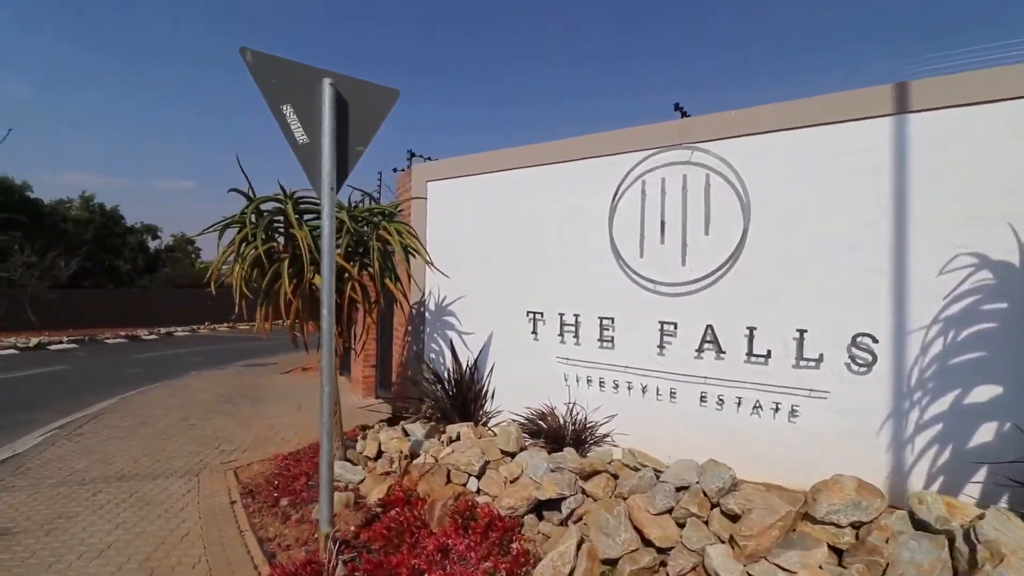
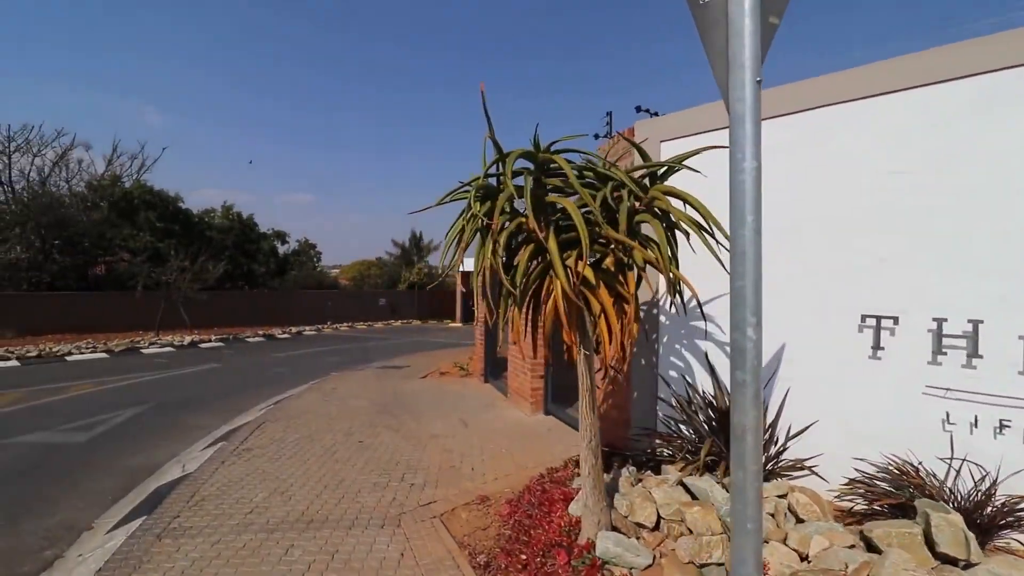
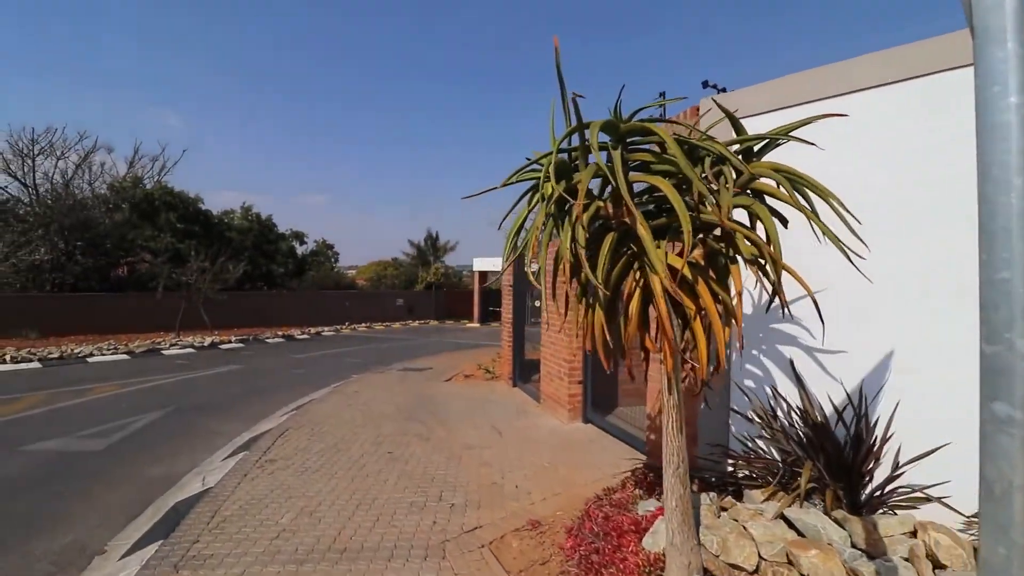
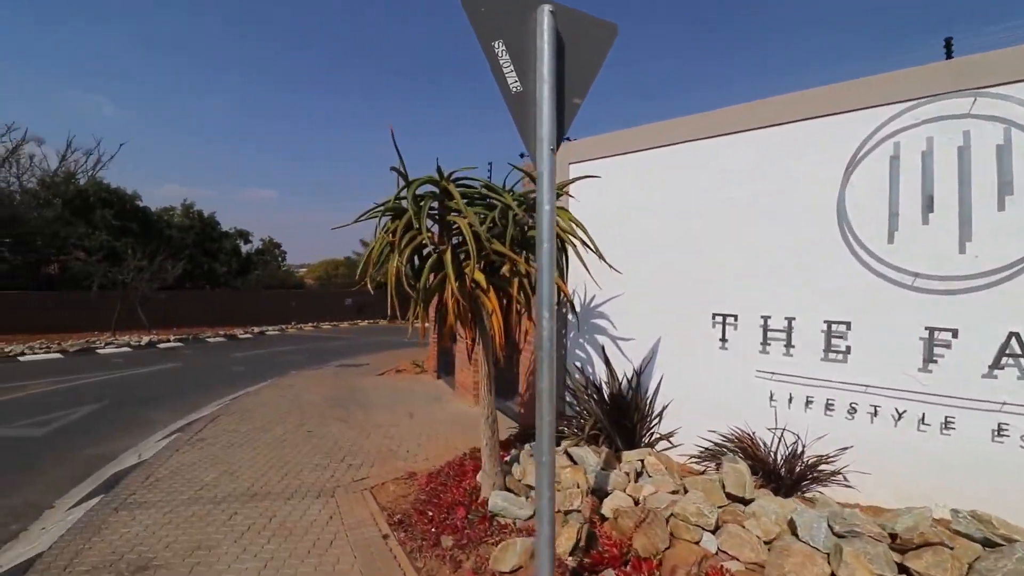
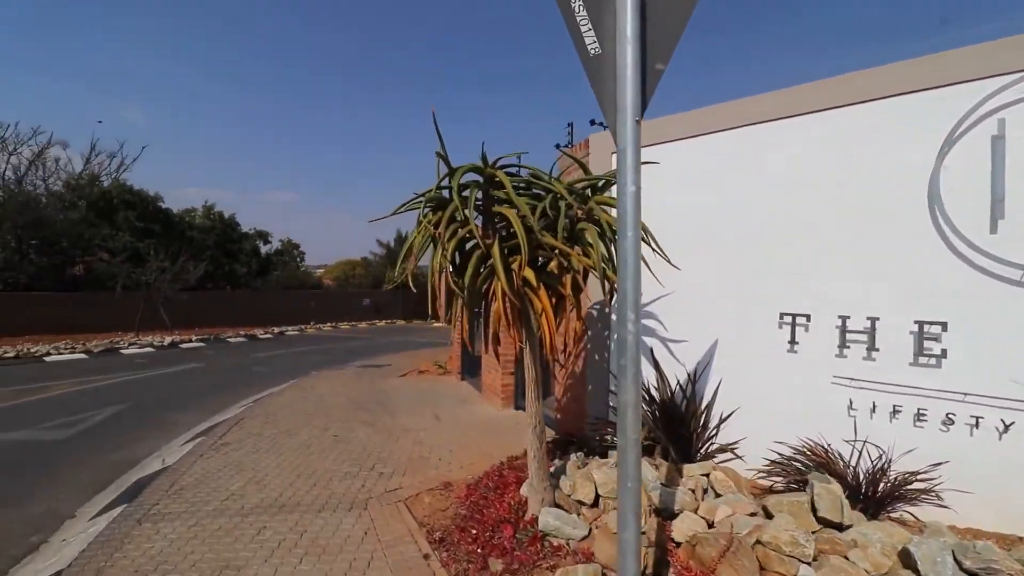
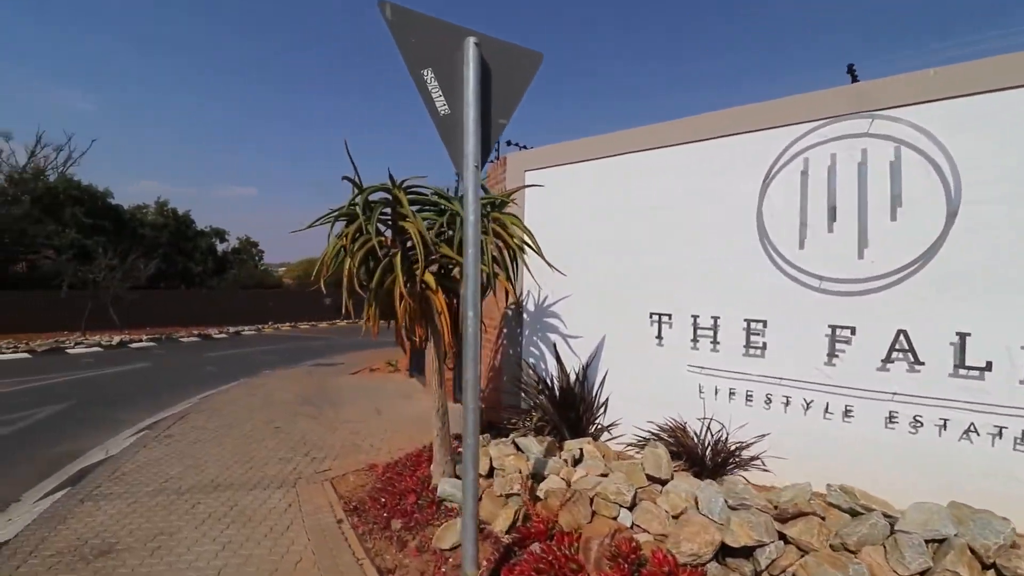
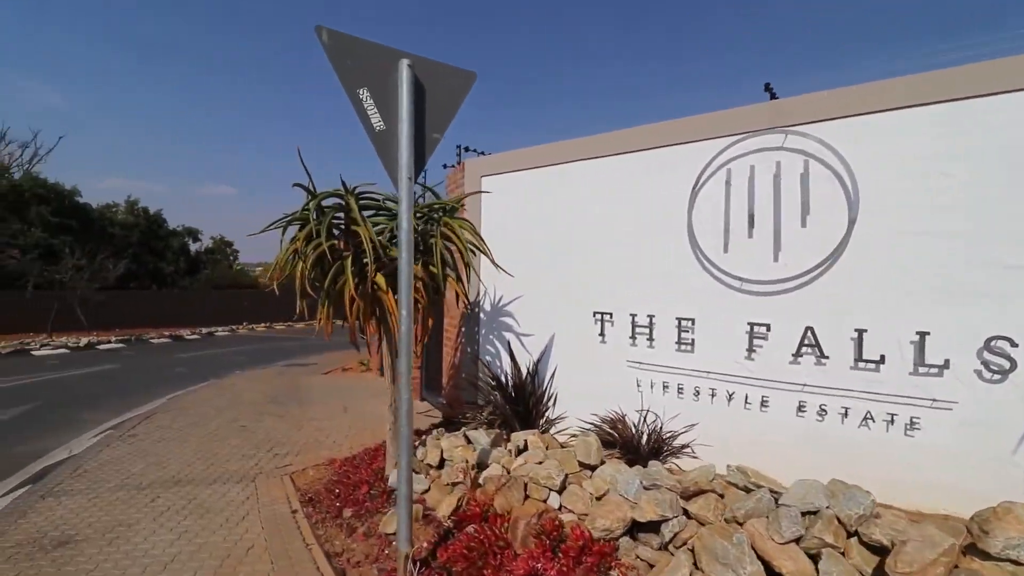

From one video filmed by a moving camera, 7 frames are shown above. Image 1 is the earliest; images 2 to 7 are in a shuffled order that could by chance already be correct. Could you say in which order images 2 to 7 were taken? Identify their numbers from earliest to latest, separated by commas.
7, 6, 4, 5, 2, 3
